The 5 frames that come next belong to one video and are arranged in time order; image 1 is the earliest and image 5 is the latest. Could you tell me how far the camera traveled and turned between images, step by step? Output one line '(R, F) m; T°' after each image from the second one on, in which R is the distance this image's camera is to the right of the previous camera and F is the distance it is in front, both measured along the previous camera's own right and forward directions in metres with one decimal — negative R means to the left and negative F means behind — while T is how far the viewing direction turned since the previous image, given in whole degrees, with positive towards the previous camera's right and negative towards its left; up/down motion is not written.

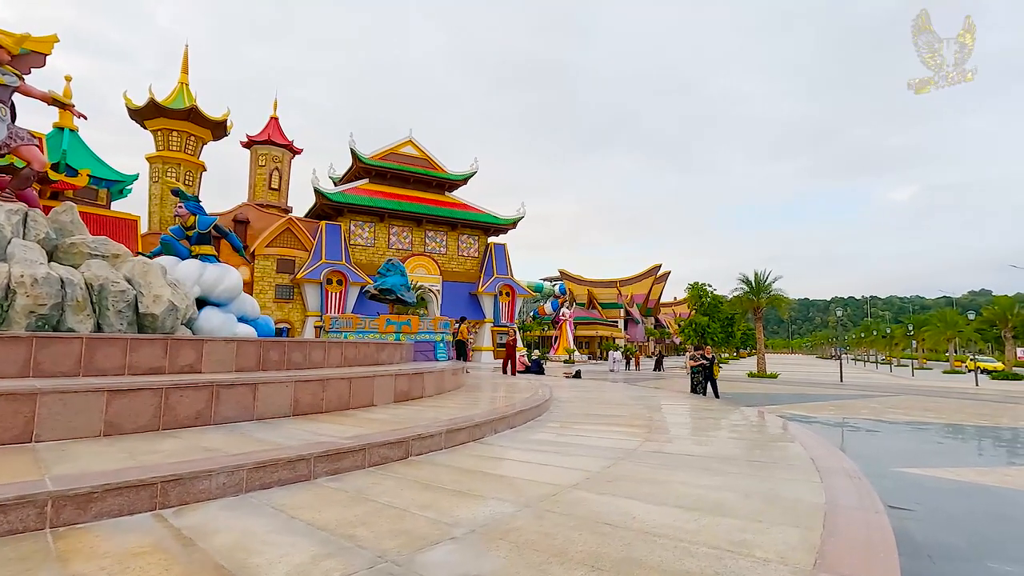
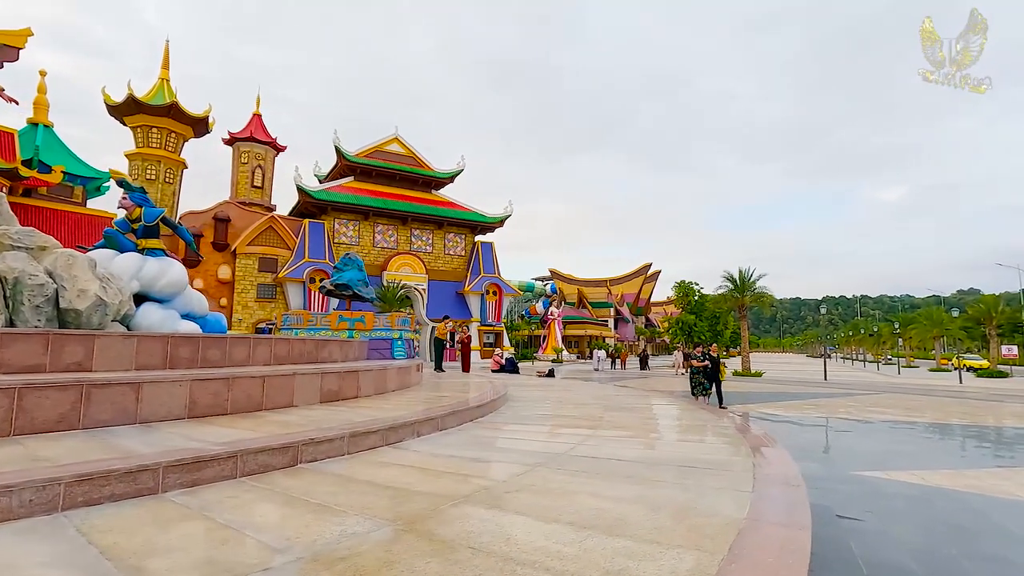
(+0.6, +0.5) m; +1°
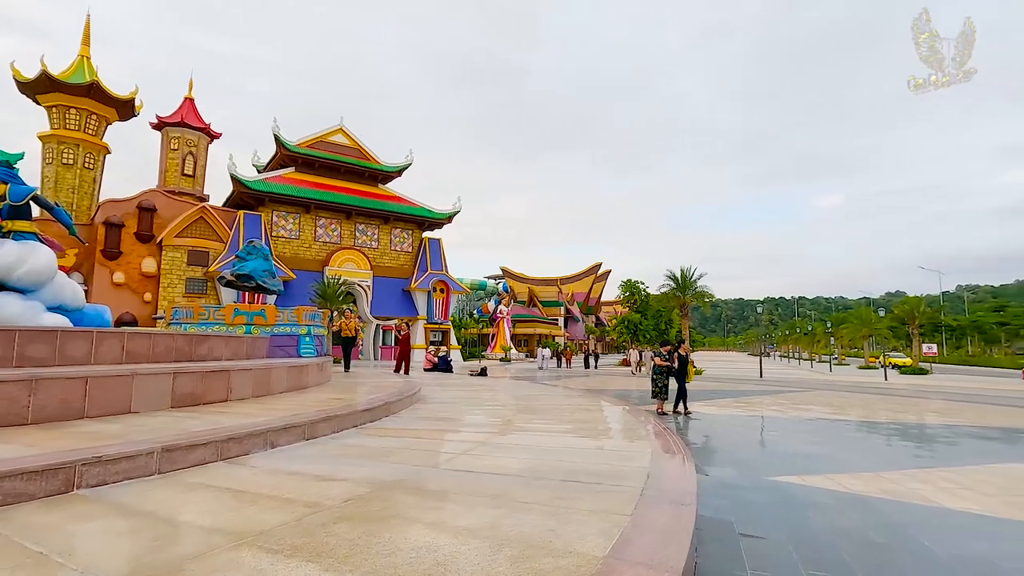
(+0.6, +0.6) m; +5°
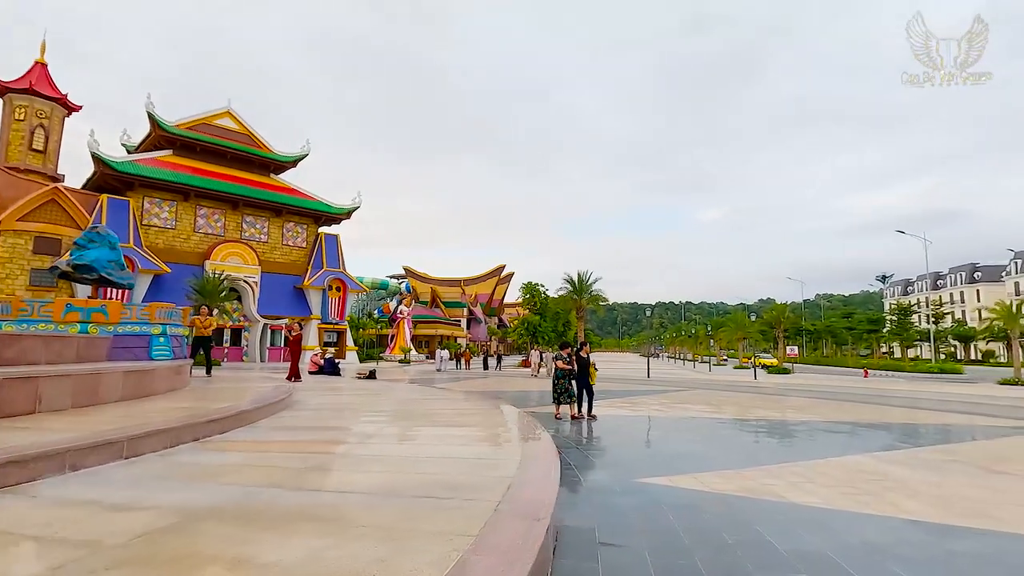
(+0.3, +0.2) m; +10°
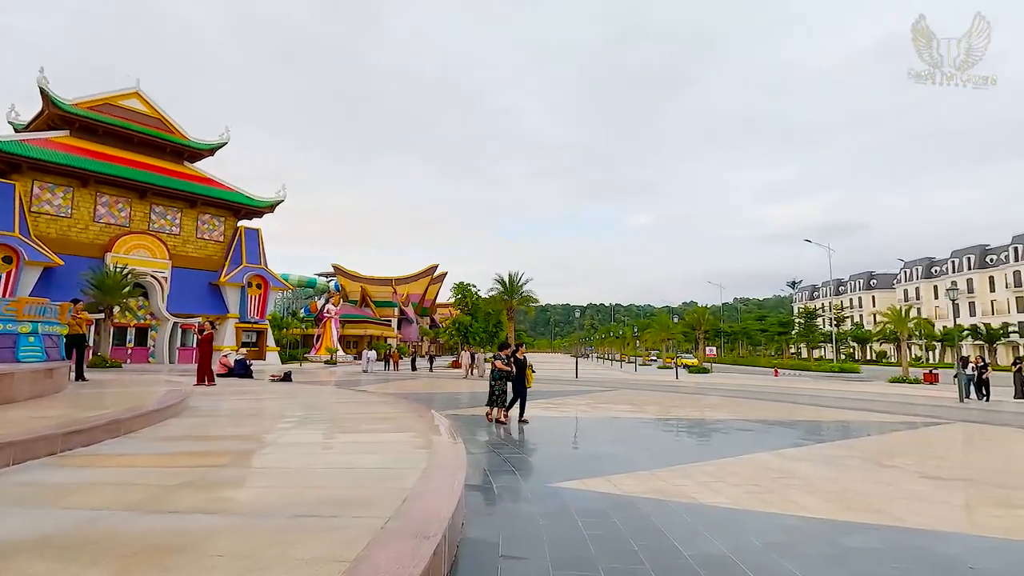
(+0.2, +0.2) m; +7°
